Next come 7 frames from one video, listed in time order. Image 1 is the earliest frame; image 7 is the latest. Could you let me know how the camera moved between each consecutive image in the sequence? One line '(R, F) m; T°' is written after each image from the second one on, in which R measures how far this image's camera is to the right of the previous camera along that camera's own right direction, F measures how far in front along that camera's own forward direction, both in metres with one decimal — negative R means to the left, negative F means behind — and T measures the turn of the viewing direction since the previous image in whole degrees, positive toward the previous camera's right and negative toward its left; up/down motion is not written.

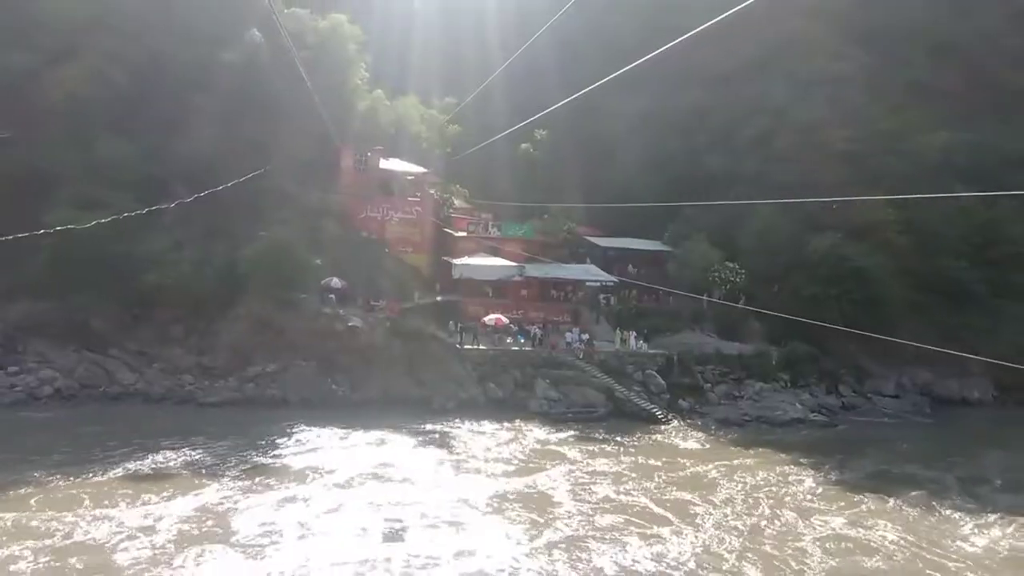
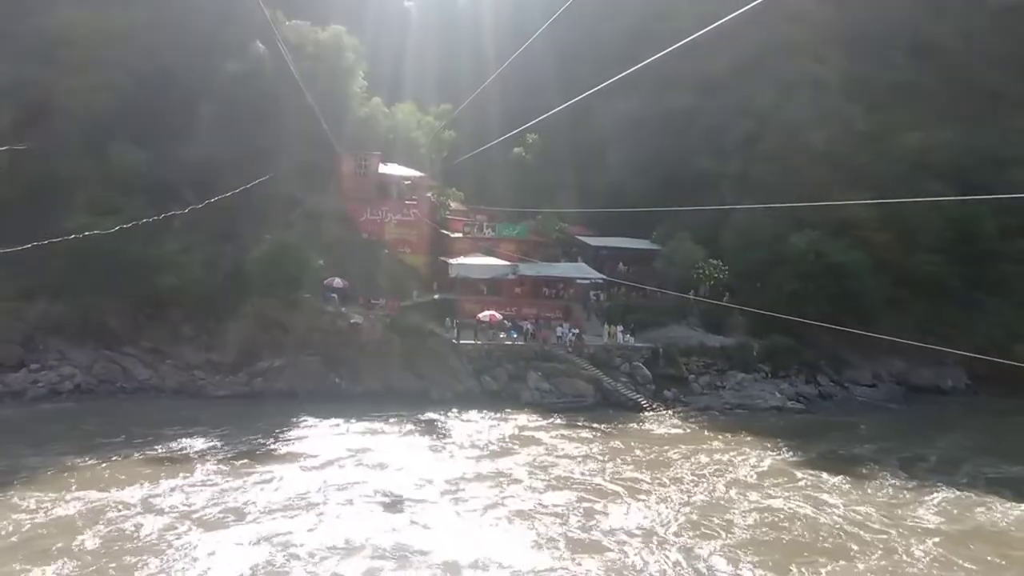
(+0.2, -0.9) m; 0°
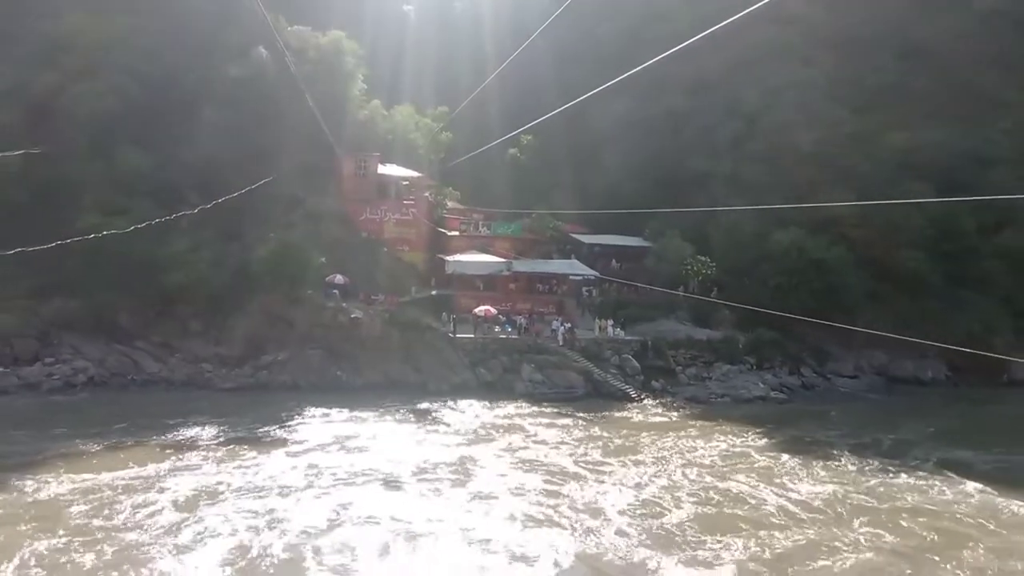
(+0.2, -0.7) m; 0°
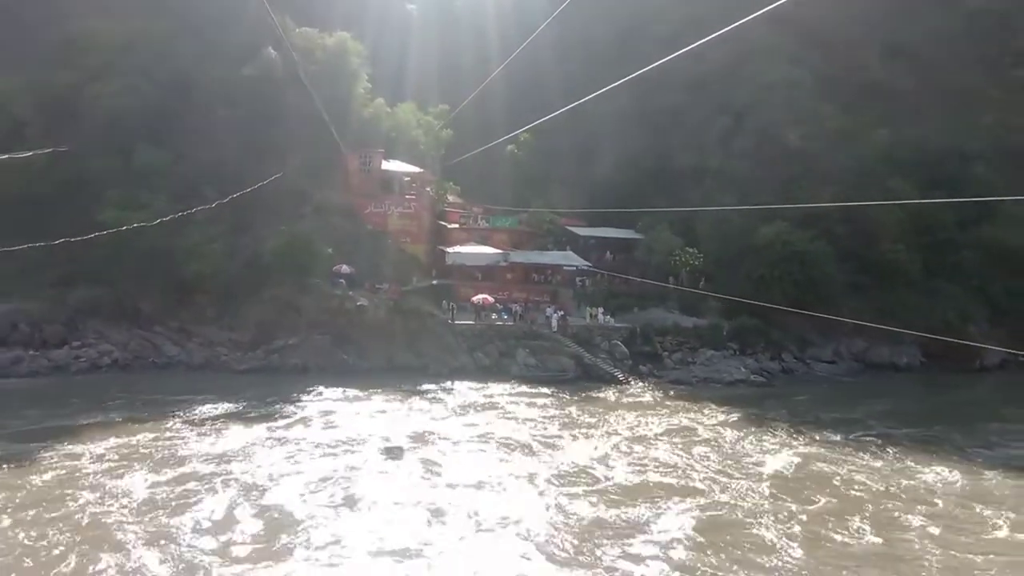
(+0.2, -1.1) m; 0°
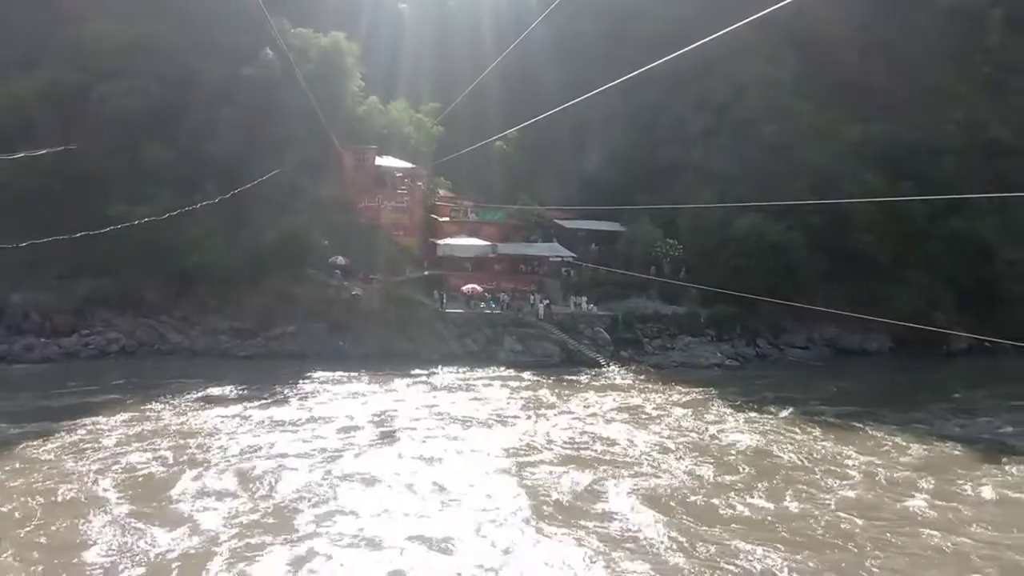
(+0.2, -1.0) m; 0°
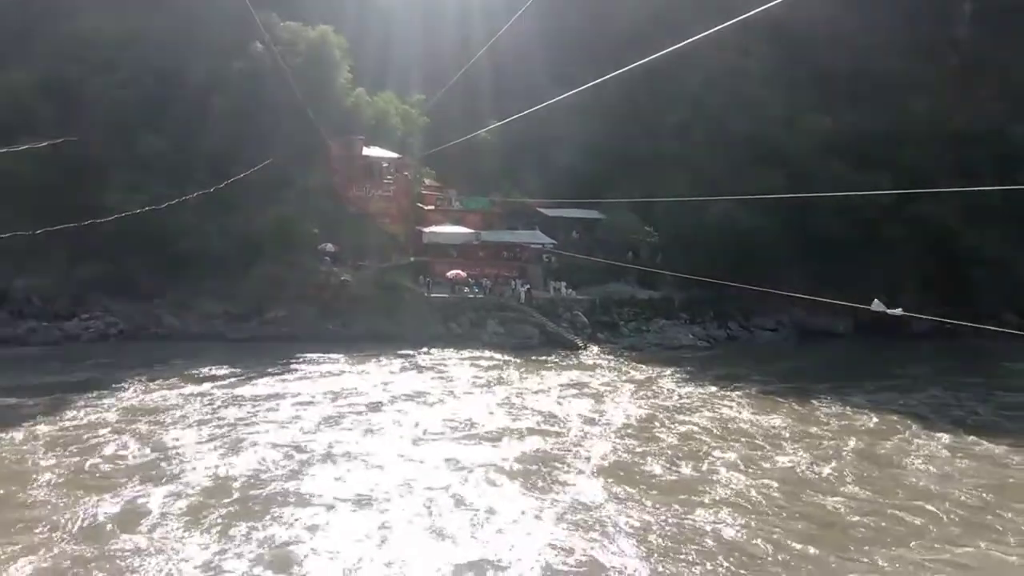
(+0.1, -0.9) m; +1°
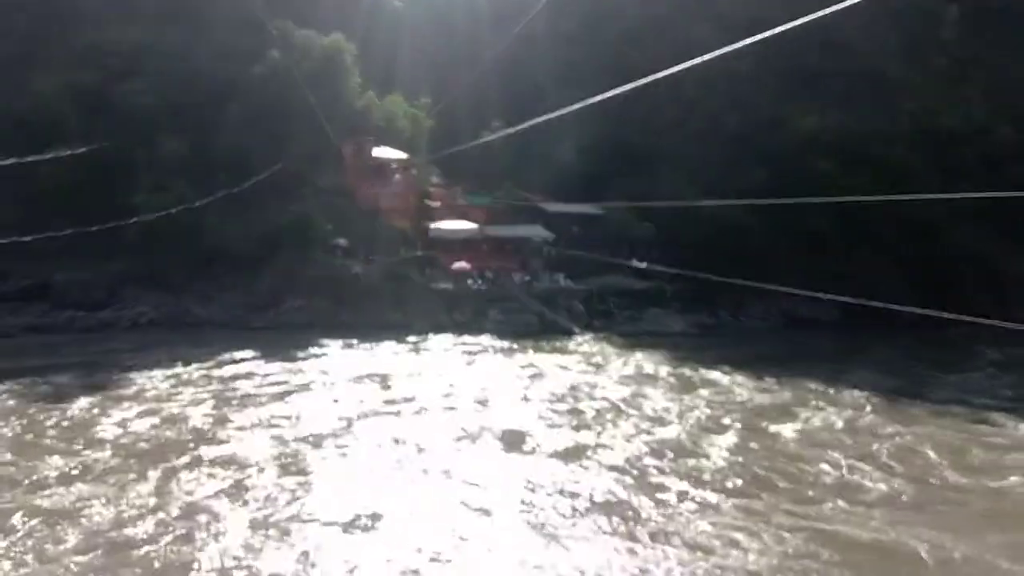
(+0.5, -1.4) m; -1°
